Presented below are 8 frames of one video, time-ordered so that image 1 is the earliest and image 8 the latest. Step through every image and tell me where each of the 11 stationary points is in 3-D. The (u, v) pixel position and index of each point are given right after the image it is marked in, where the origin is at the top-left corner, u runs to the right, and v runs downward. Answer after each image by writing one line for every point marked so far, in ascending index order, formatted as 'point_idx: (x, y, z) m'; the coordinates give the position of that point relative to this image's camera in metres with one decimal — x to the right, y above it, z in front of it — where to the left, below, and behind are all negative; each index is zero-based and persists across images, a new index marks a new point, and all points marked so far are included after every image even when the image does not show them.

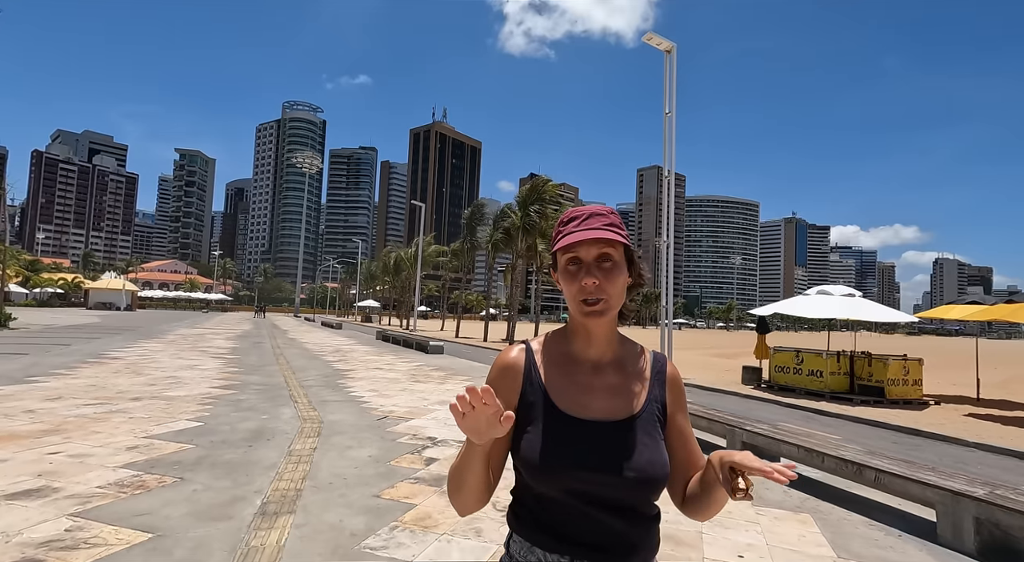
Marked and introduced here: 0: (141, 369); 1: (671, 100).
0: (-8.7, -2.1, +12.9) m
1: (+4.8, +5.4, +15.9) m
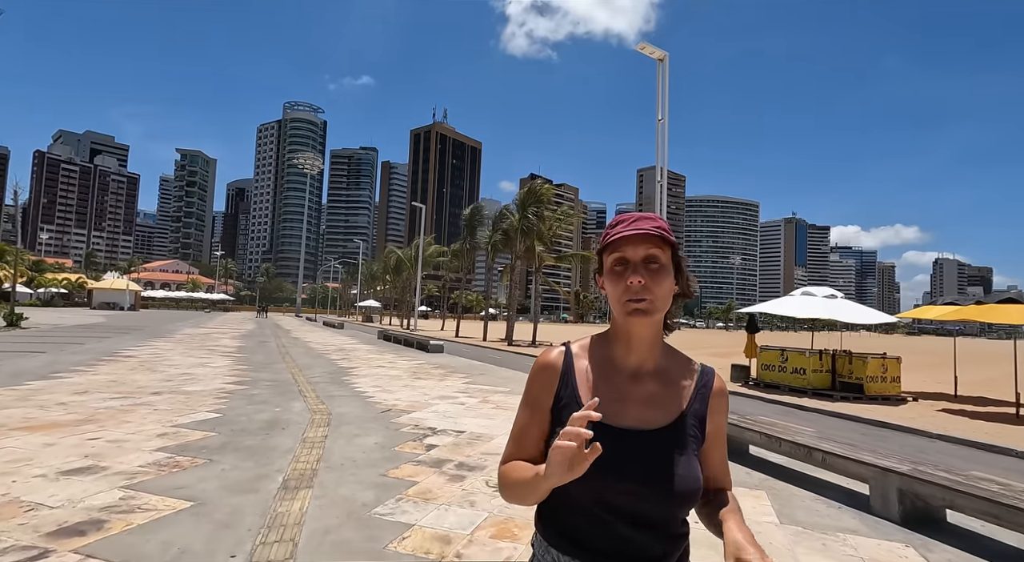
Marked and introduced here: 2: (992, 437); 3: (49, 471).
0: (-8.8, -2.1, +13.5) m
1: (+4.7, +5.4, +16.5) m
2: (+8.2, -2.7, +9.2) m
3: (-4.2, -1.7, +5.0) m
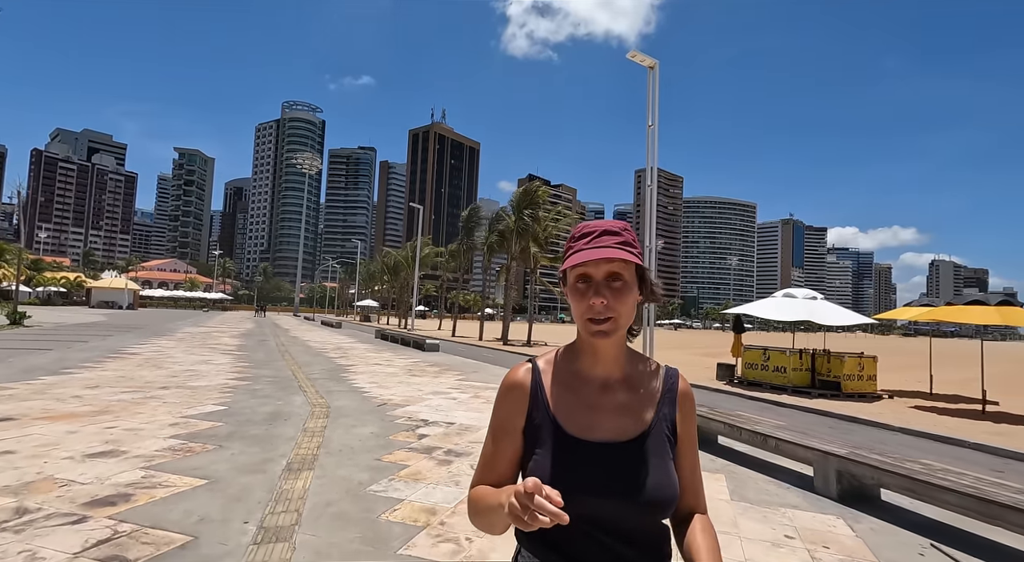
0: (-9.0, -2.1, +14.0) m
1: (+4.5, +5.3, +17.1) m
2: (+8.0, -2.7, +9.8) m
3: (-4.4, -1.7, +5.5) m
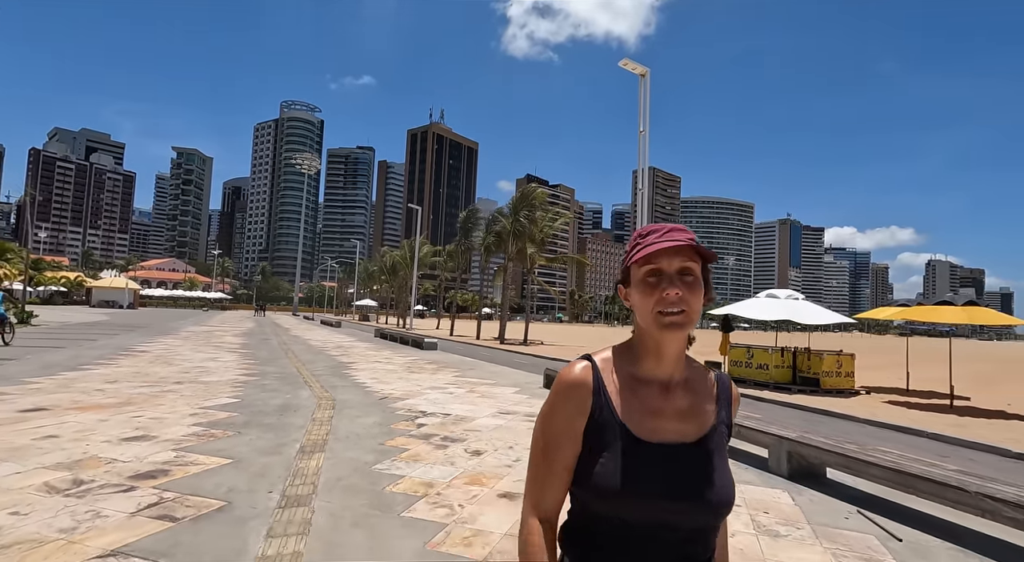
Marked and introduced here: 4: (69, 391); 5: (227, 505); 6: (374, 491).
0: (-9.2, -2.1, +14.7) m
1: (+4.4, +5.3, +17.7) m
2: (+7.9, -2.7, +10.5) m
3: (-4.5, -1.8, +6.2) m
4: (-7.5, -1.8, +9.2) m
5: (-2.3, -1.8, +4.3) m
6: (-1.2, -1.9, +4.8) m
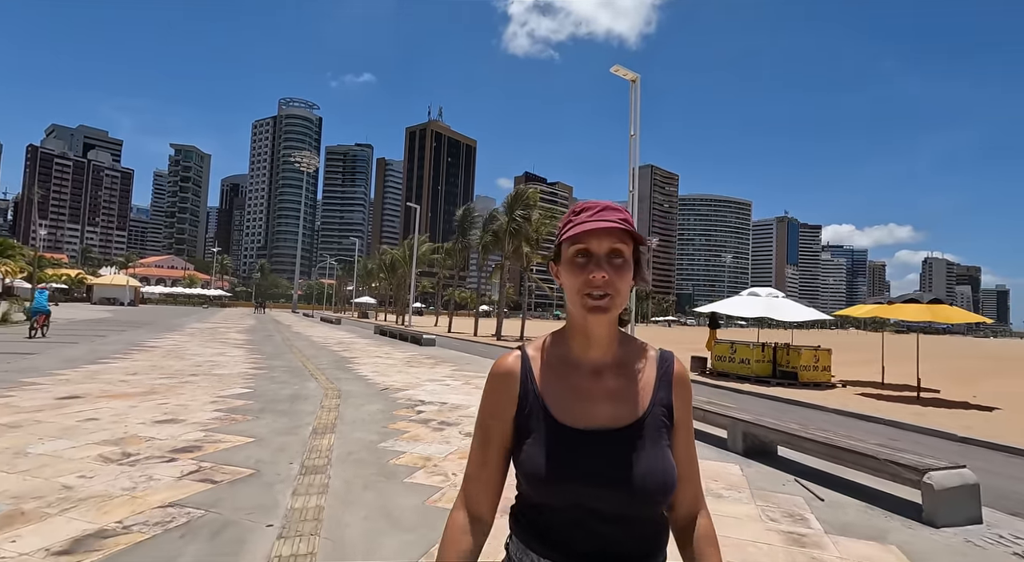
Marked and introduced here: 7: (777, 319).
0: (-9.3, -2.1, +15.4) m
1: (+4.2, +5.4, +18.5) m
2: (+7.7, -2.7, +11.3) m
3: (-4.7, -1.8, +7.0) m
4: (-7.6, -1.8, +10.0) m
5: (-2.4, -1.8, +5.0) m
6: (-1.4, -1.9, +5.6) m
7: (+7.6, -1.1, +15.5) m
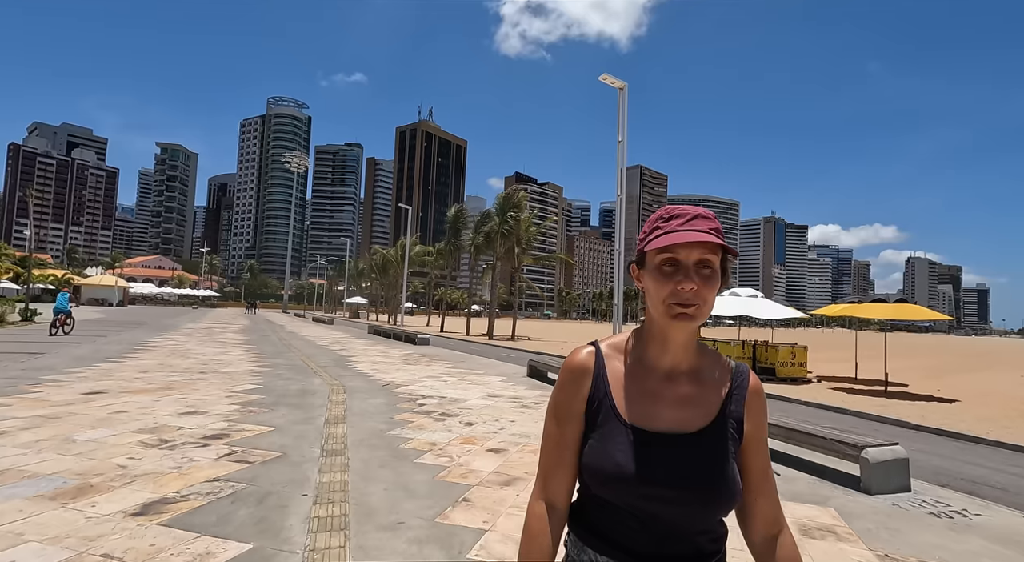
0: (-9.6, -2.1, +15.9) m
1: (+3.9, +5.3, +19.3) m
2: (+7.6, -2.8, +12.1) m
3: (-4.7, -1.8, +7.6) m
4: (-7.7, -1.9, +10.5) m
5: (-2.4, -1.8, +5.7) m
6: (-1.4, -1.9, +6.2) m
7: (+7.3, -1.1, +16.4) m
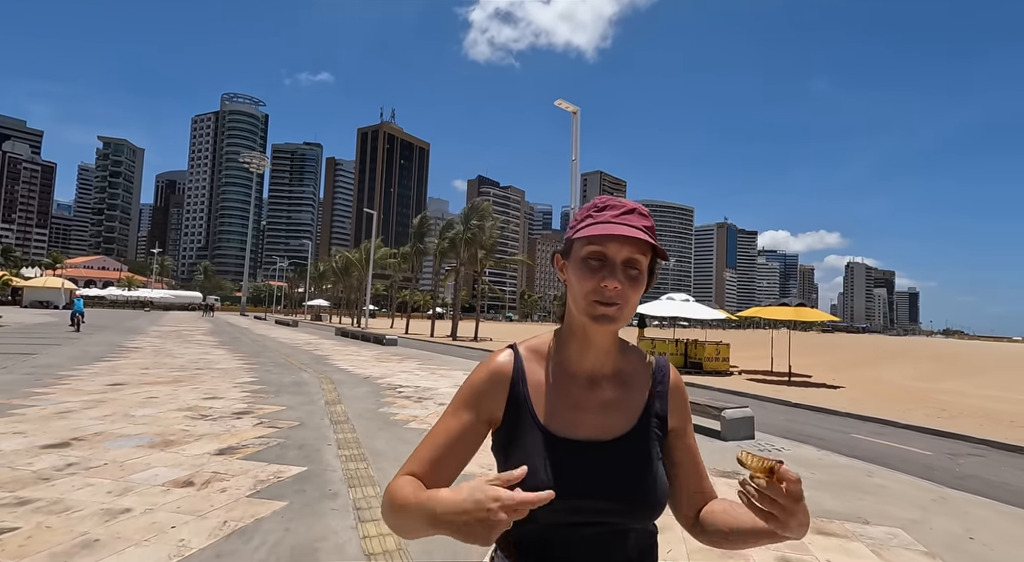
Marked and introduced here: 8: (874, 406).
0: (-10.8, -2.3, +17.2) m
1: (+2.5, +5.1, +21.5) m
2: (+6.6, -3.0, +14.6) m
3: (-5.4, -2.0, +9.2) m
4: (-8.6, -2.0, +11.9) m
5: (-2.9, -2.0, +7.5) m
6: (-1.9, -2.1, +8.1) m
7: (+6.1, -1.3, +18.8) m
8: (+8.3, -2.9, +12.4) m
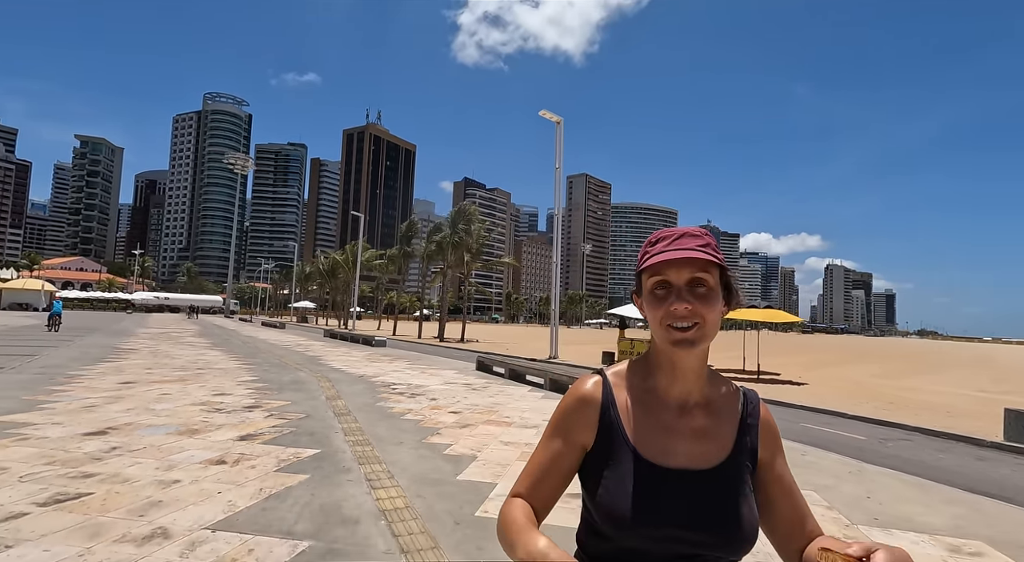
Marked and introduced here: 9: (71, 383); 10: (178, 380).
0: (-11.2, -2.4, +17.8) m
1: (+1.9, +5.0, +22.5) m
2: (+6.2, -3.1, +15.6) m
3: (-5.6, -2.1, +9.9) m
4: (-8.9, -2.1, +12.6) m
5: (-3.1, -2.1, +8.3) m
6: (-2.2, -2.2, +8.9) m
7: (+5.6, -1.5, +19.9) m
8: (+7.9, -3.0, +13.5) m
9: (-8.6, -2.0, +10.6) m
10: (-7.2, -2.1, +11.6) m
